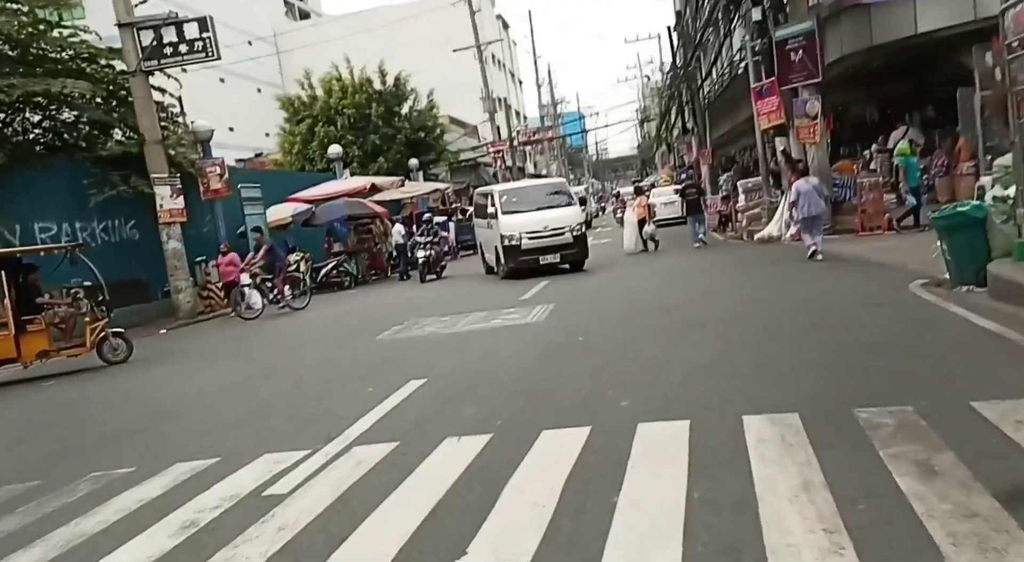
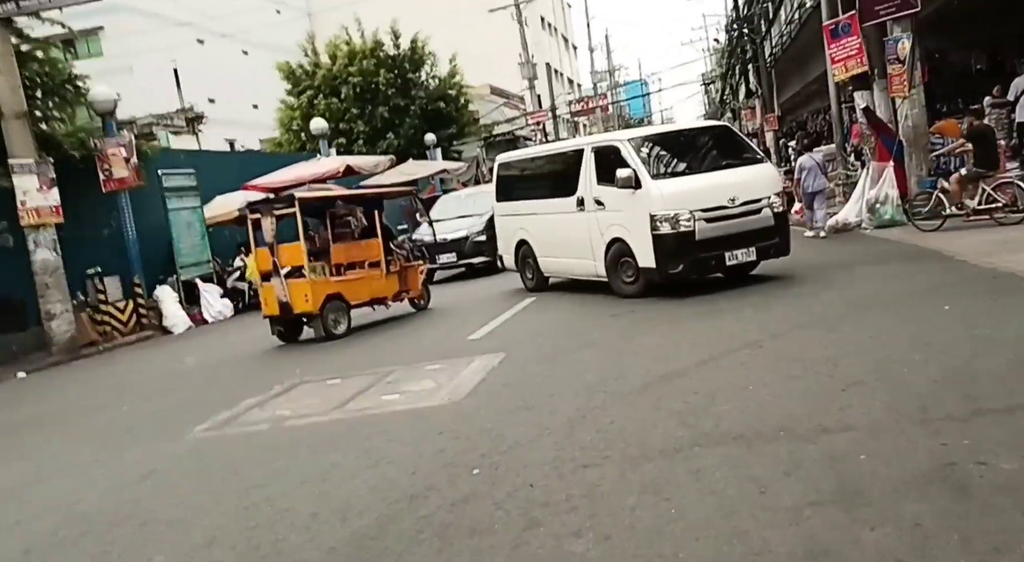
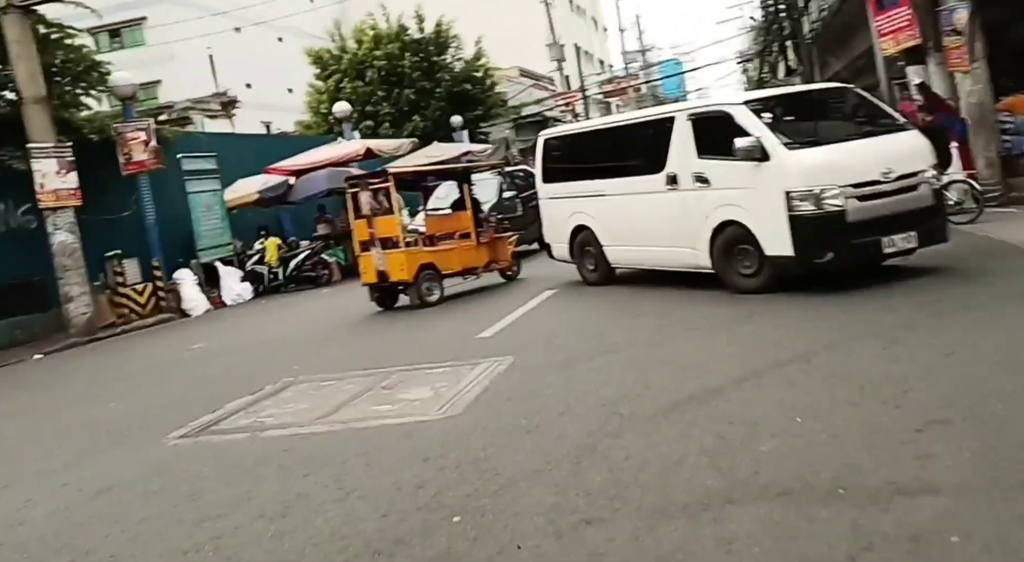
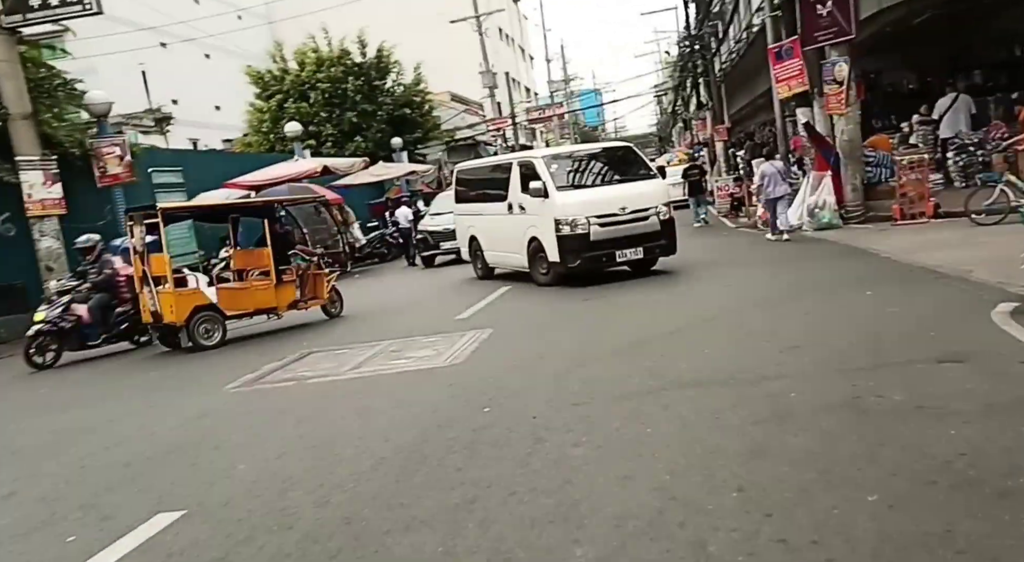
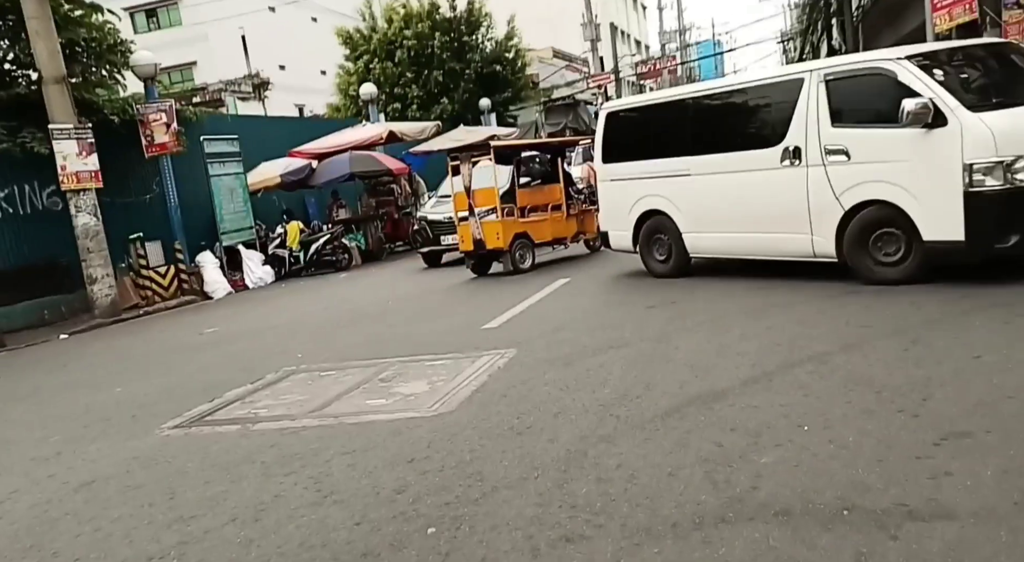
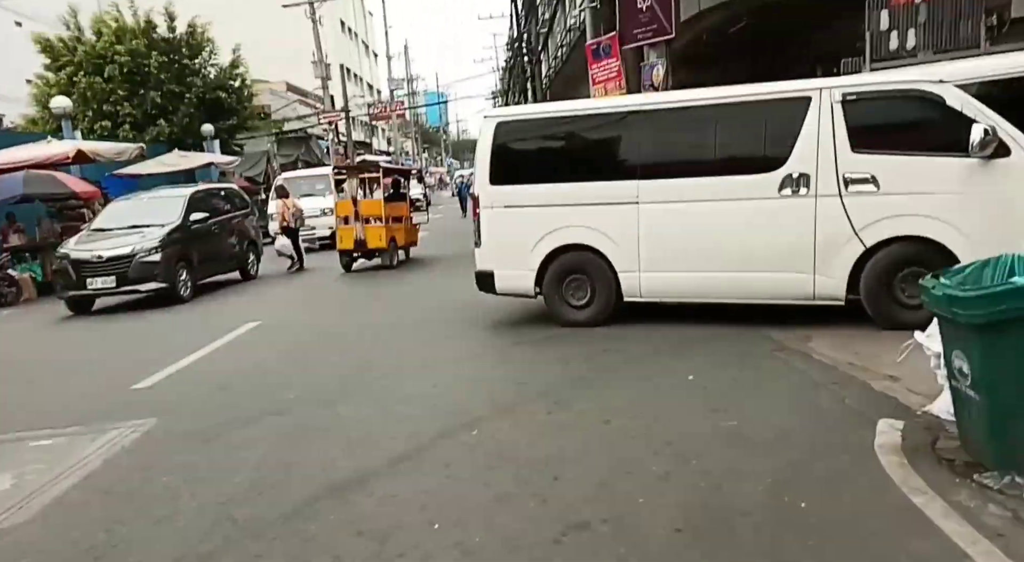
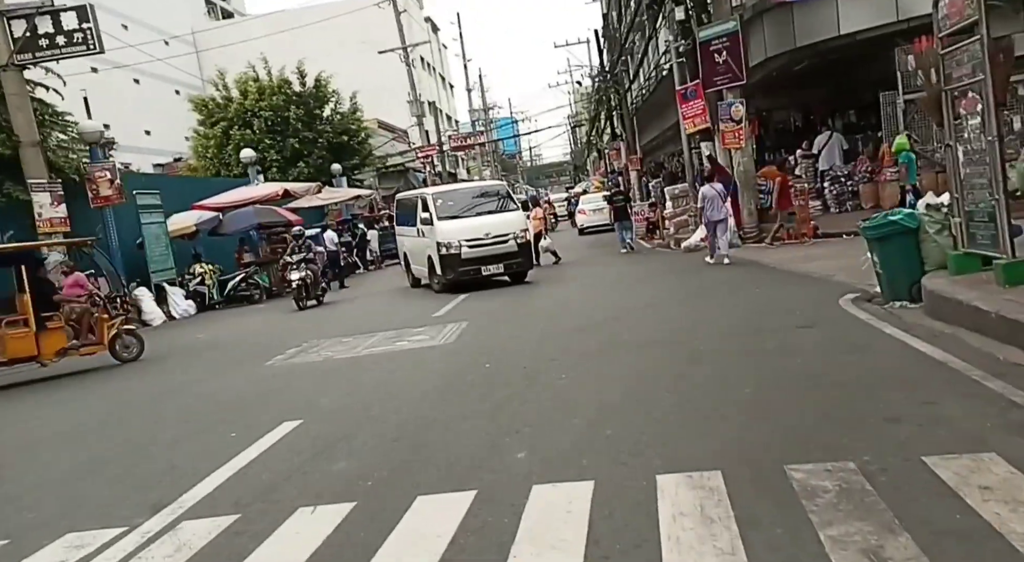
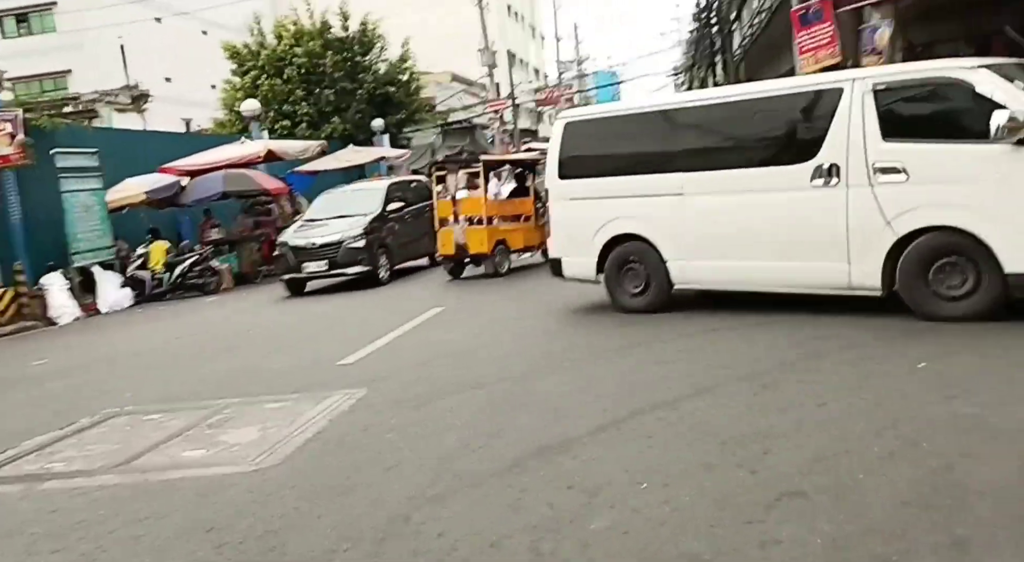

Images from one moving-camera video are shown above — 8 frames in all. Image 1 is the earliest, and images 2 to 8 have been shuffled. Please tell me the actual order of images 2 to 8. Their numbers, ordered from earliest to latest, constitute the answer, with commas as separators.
7, 4, 2, 3, 5, 8, 6
